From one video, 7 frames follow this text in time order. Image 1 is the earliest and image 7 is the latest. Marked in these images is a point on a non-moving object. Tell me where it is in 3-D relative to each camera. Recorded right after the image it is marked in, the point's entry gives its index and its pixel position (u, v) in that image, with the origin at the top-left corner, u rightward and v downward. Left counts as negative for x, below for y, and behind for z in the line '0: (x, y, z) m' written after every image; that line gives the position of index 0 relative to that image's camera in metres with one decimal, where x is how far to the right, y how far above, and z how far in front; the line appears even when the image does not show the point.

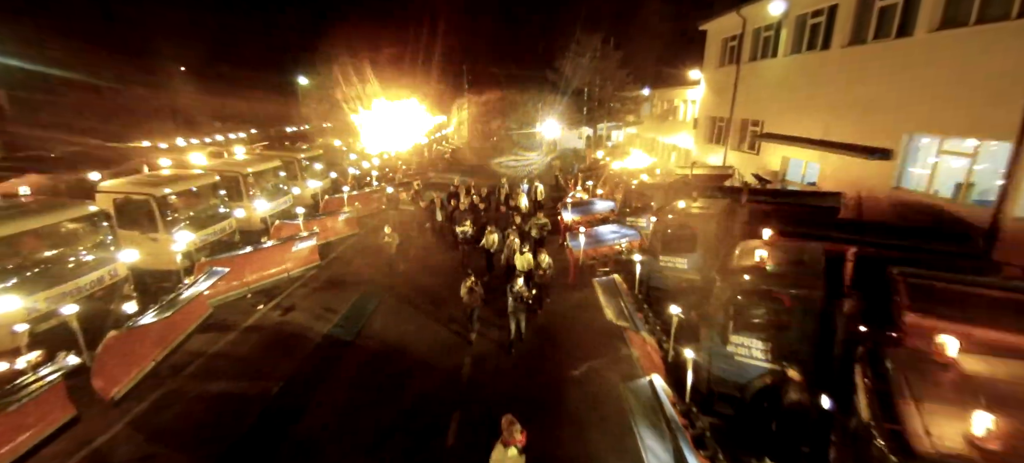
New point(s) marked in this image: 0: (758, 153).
0: (+9.9, +3.1, +15.5) m
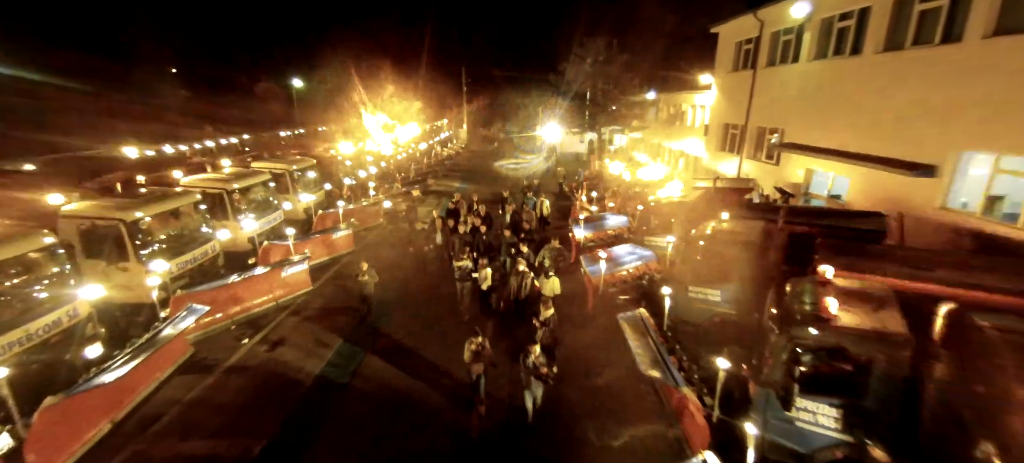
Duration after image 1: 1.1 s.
0: (+10.1, +2.5, +14.7) m
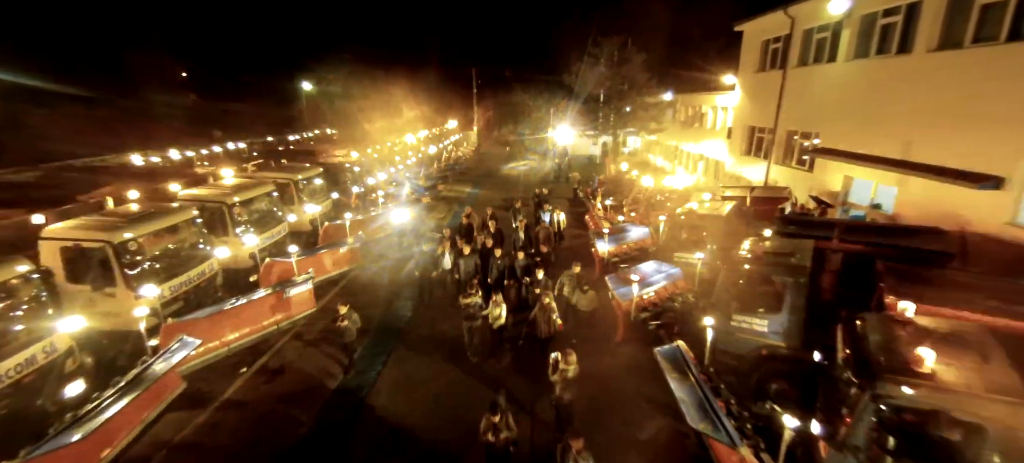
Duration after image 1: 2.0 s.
0: (+10.6, +2.2, +13.8) m
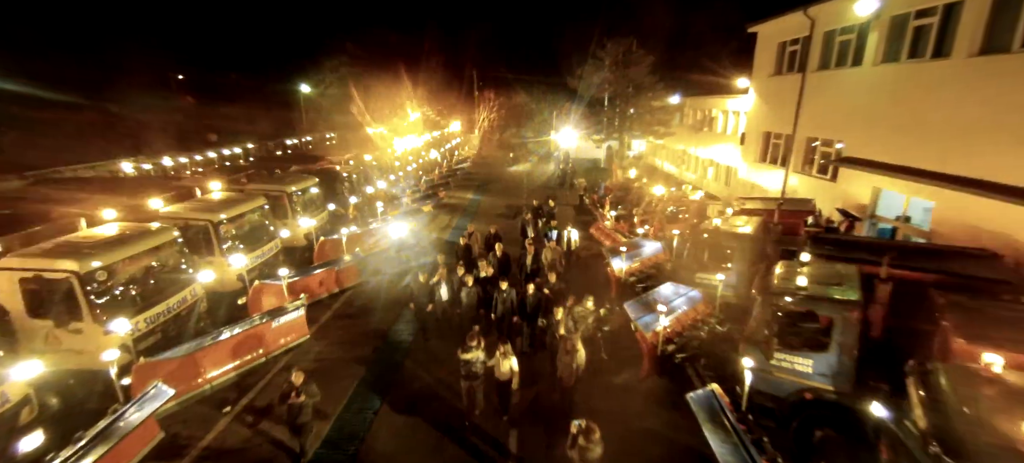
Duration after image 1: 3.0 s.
0: (+10.8, +1.7, +13.1) m
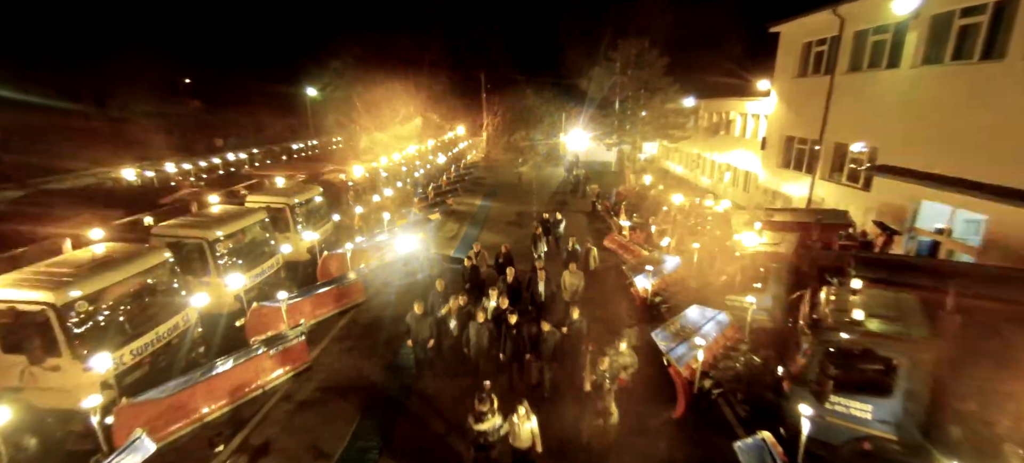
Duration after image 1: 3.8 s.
0: (+11.2, +1.3, +12.3) m
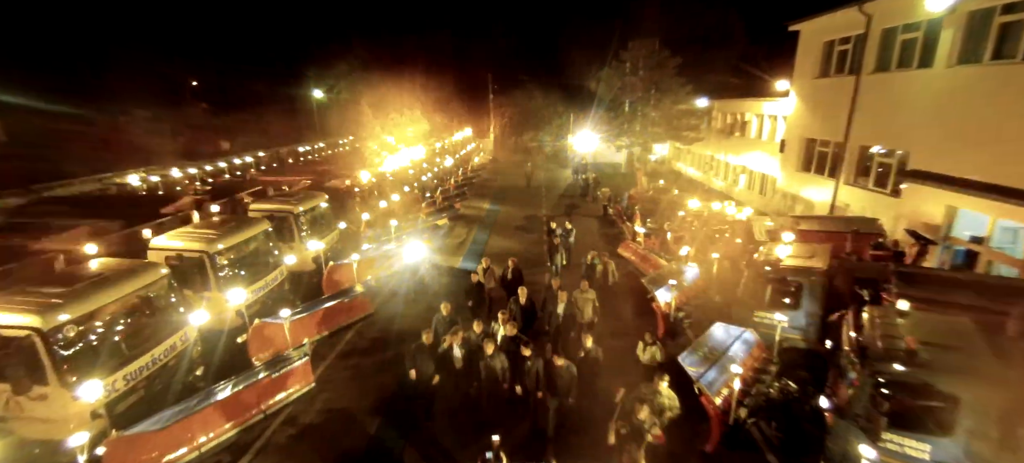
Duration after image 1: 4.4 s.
0: (+11.6, +1.1, +11.7) m
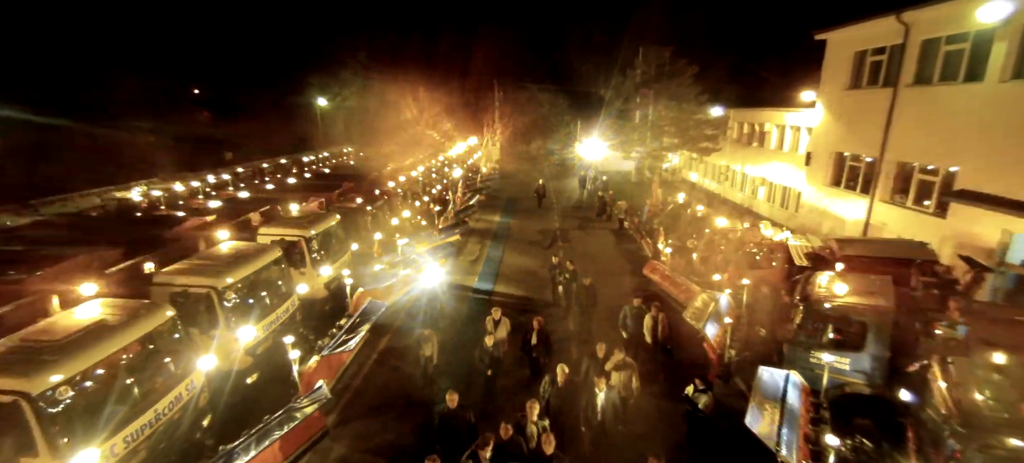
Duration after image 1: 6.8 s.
0: (+12.2, +0.4, +11.0) m
